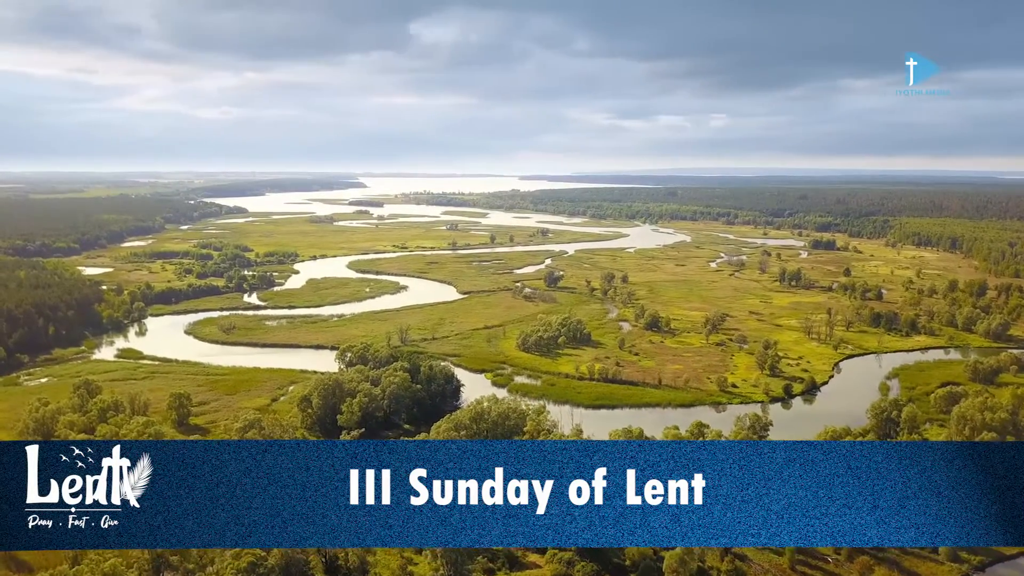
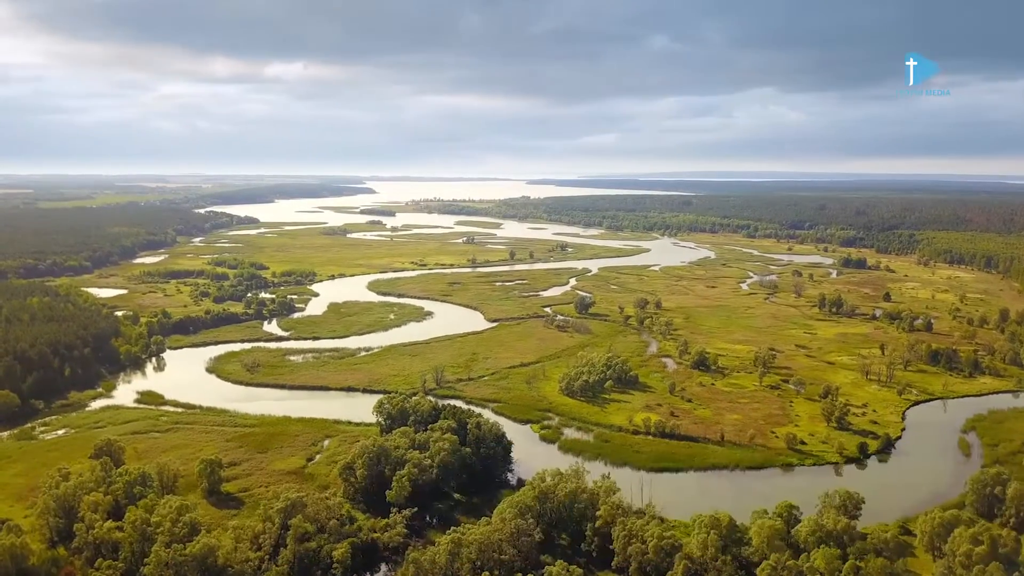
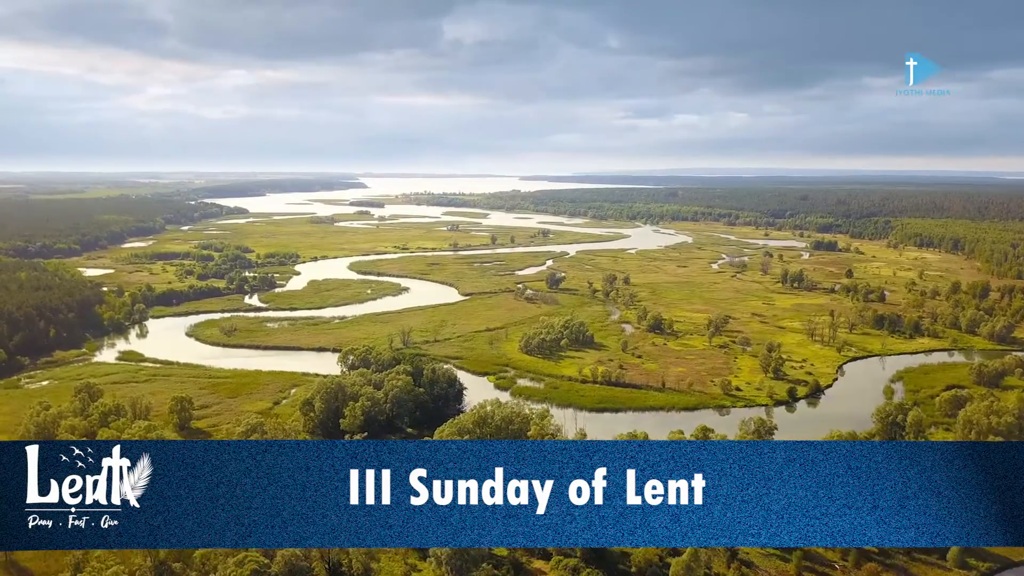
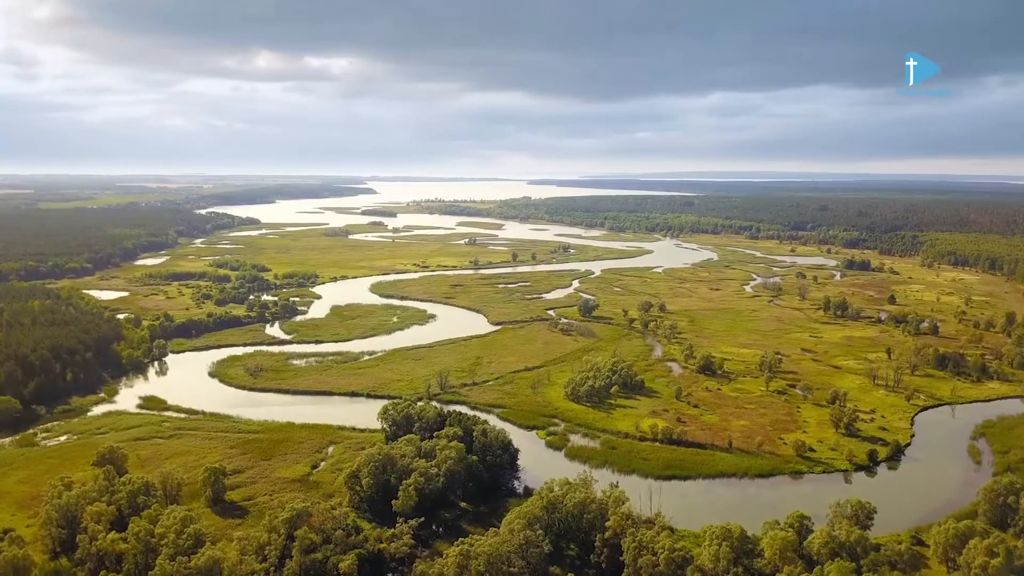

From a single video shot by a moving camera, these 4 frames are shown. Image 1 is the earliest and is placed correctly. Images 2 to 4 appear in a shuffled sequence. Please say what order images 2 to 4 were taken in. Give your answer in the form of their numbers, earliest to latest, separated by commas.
3, 2, 4
